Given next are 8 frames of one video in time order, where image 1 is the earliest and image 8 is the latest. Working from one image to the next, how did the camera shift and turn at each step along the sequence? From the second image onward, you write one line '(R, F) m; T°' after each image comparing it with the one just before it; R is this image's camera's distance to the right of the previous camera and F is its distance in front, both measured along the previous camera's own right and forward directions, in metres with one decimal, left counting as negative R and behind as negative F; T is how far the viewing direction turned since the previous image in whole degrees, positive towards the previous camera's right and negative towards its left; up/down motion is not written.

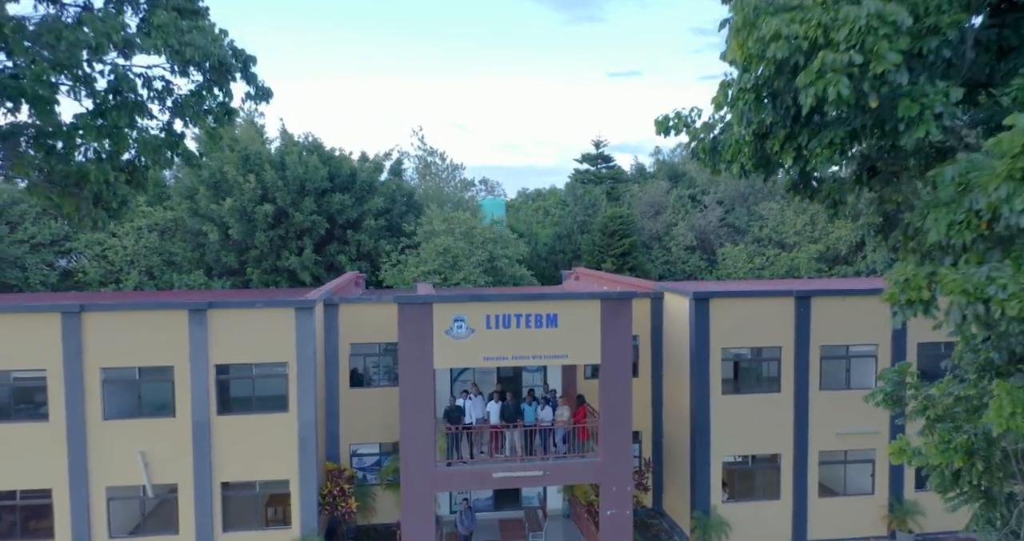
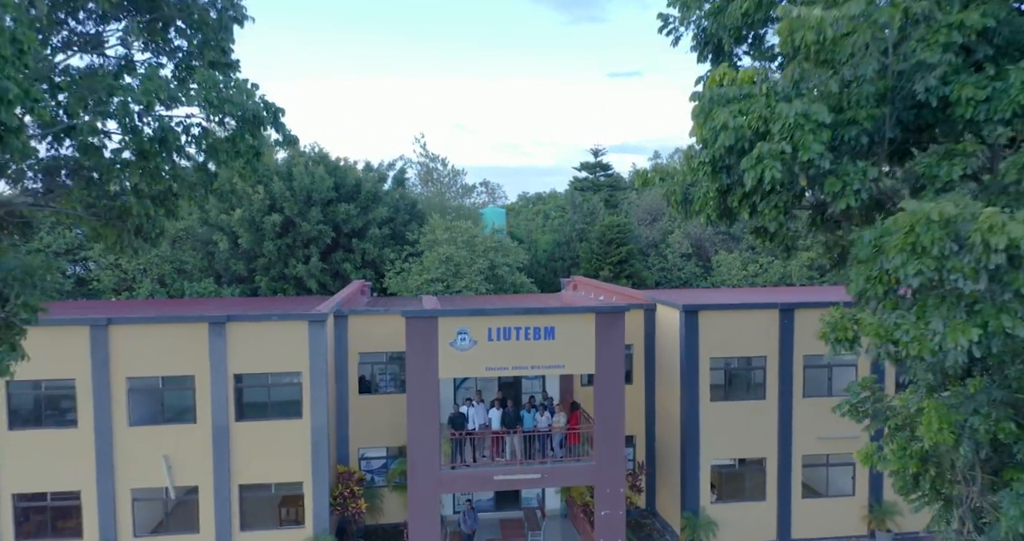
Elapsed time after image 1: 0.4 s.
(0.0, -0.9) m; 0°
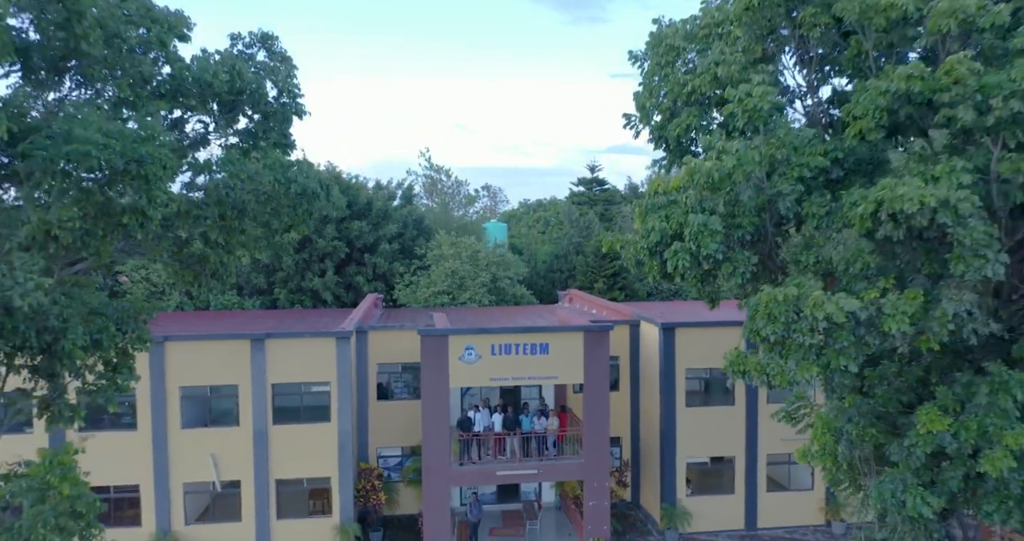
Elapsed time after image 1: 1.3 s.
(0.0, -2.3) m; 0°
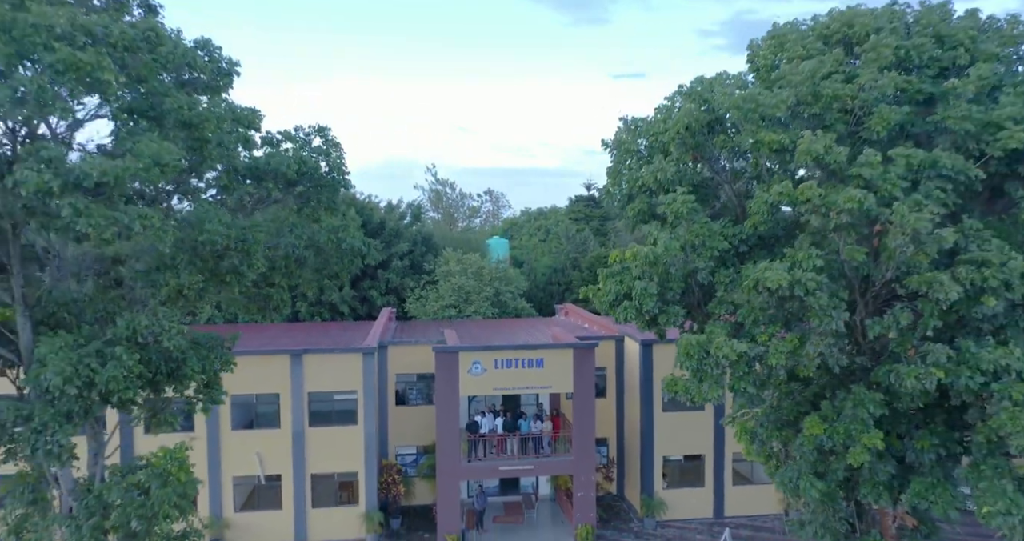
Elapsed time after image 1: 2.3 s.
(+0.1, -3.0) m; 0°
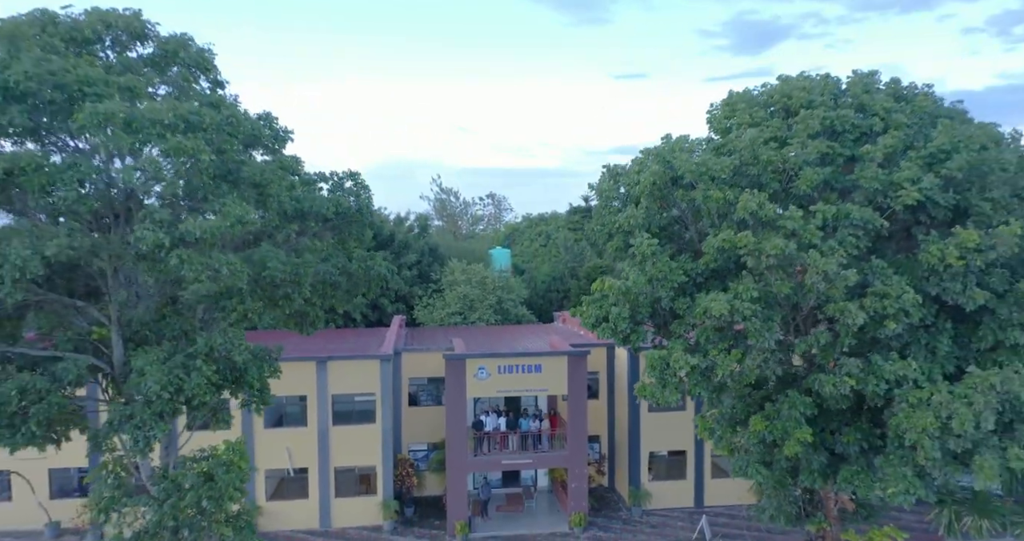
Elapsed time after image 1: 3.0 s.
(0.0, -2.5) m; 0°
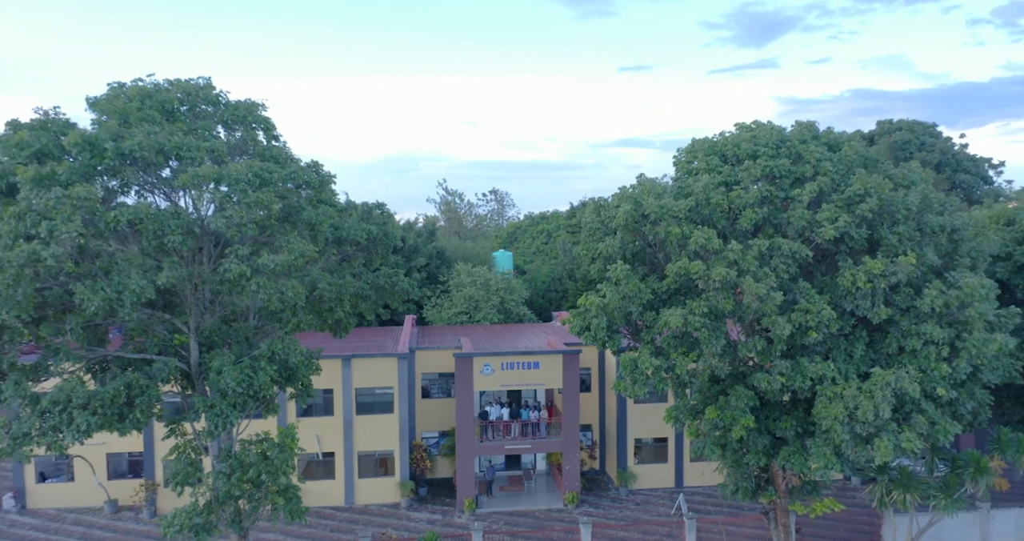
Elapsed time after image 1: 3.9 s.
(0.0, -3.1) m; 0°
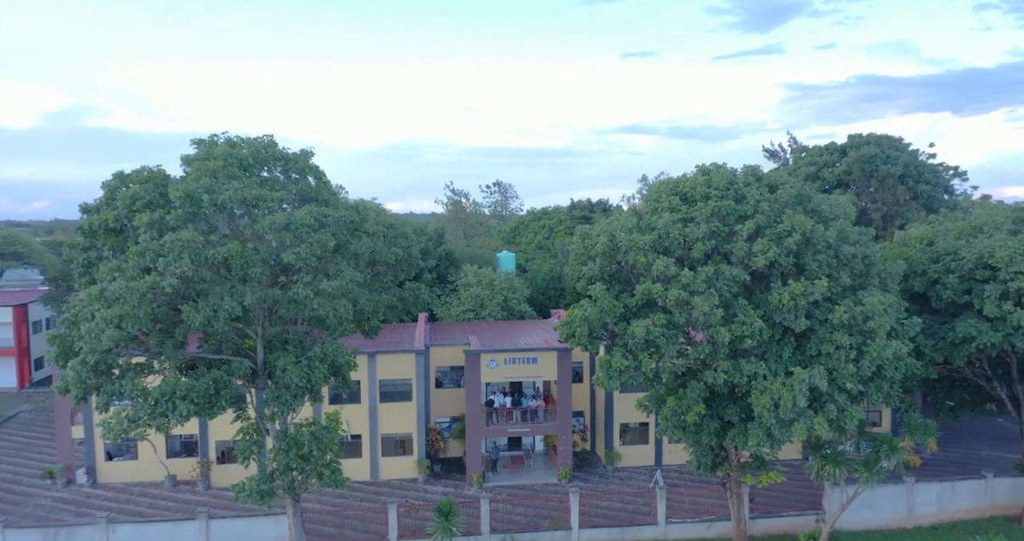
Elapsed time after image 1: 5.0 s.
(+0.1, -4.2) m; 0°
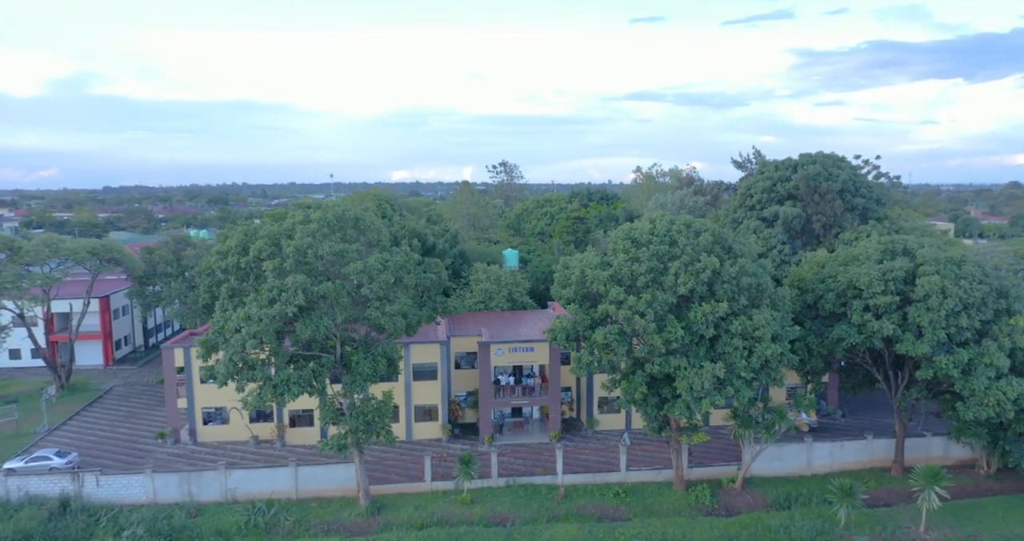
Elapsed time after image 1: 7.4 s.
(+0.2, -8.9) m; 0°
